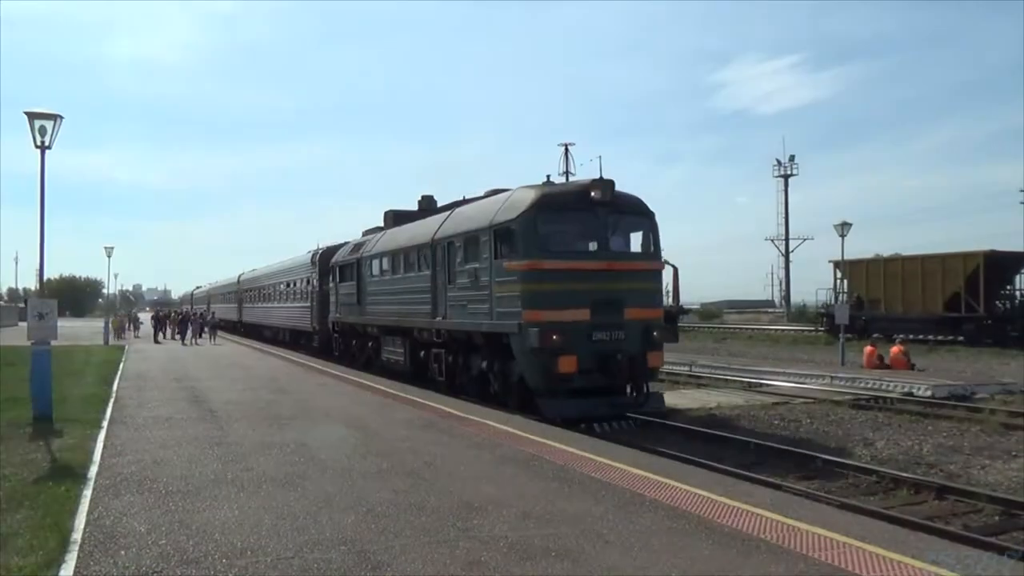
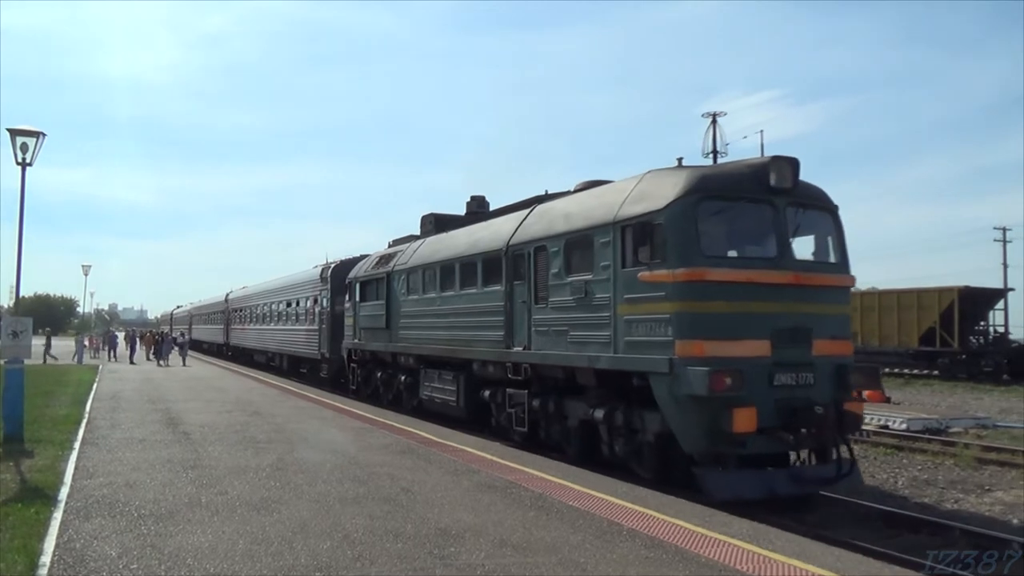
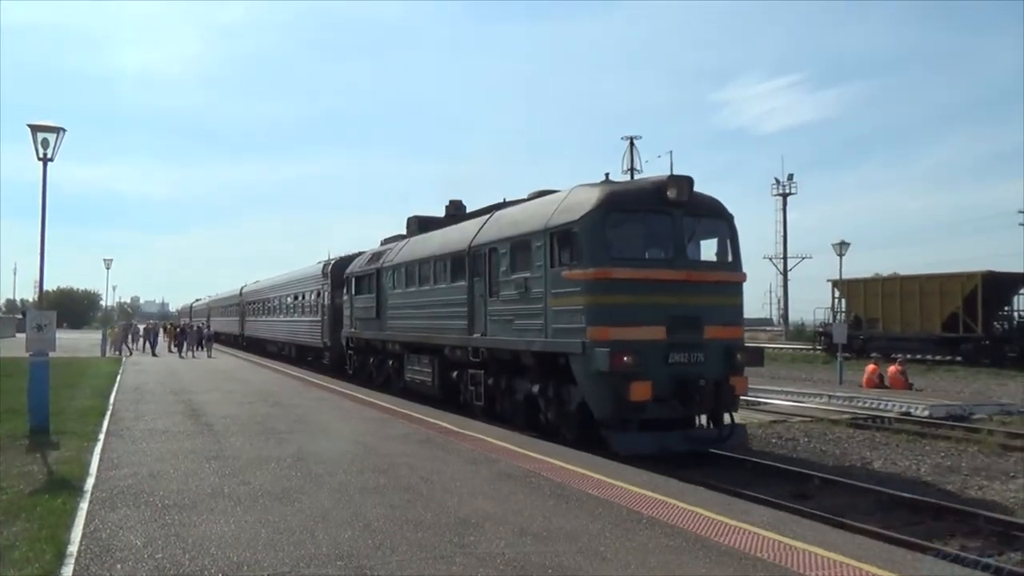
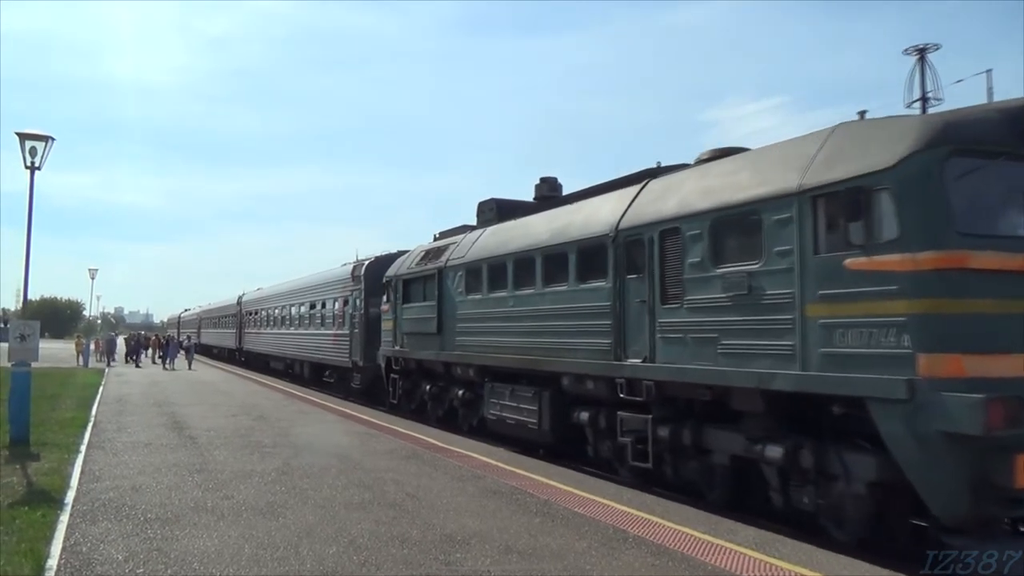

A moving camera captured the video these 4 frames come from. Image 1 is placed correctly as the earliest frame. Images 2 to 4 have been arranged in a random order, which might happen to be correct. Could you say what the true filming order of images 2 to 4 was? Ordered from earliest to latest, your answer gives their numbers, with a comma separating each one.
3, 2, 4
